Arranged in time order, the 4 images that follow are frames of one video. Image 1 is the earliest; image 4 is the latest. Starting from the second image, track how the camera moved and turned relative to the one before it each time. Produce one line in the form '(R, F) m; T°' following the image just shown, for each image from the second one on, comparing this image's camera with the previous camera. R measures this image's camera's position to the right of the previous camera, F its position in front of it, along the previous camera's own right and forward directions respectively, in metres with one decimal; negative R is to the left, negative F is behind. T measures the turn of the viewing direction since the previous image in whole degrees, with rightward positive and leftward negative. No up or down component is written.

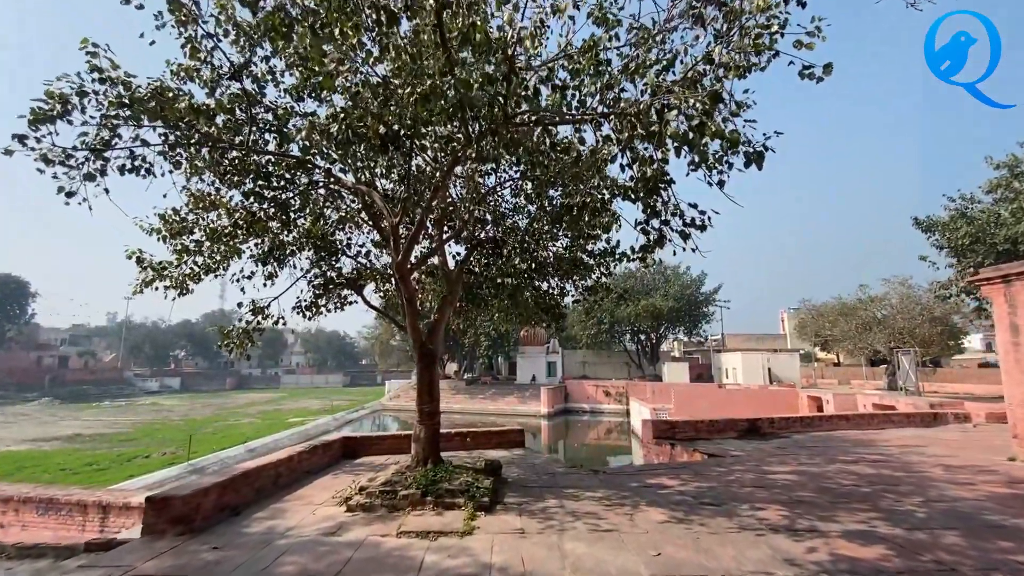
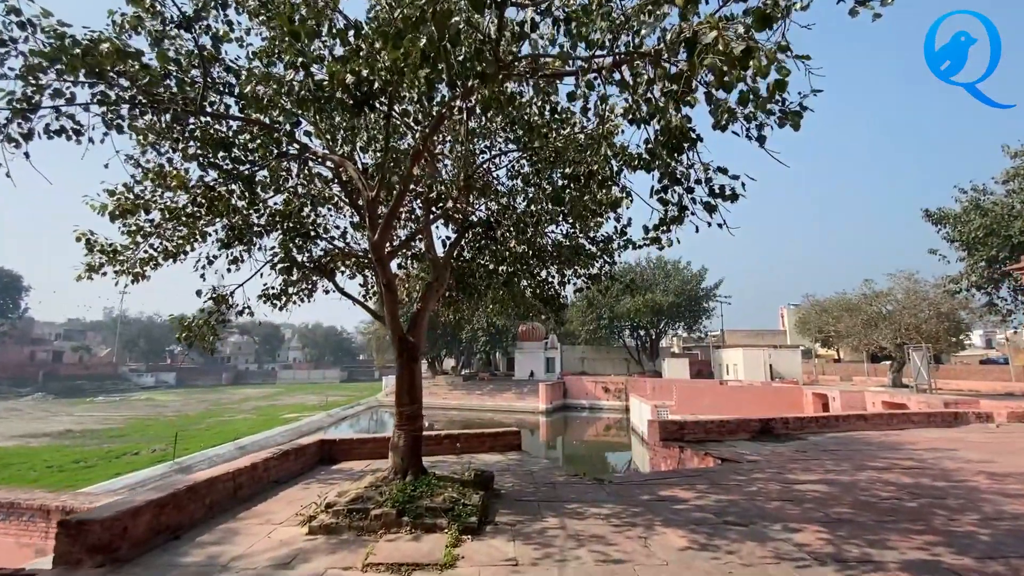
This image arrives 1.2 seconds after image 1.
(+0.1, +0.8) m; 0°
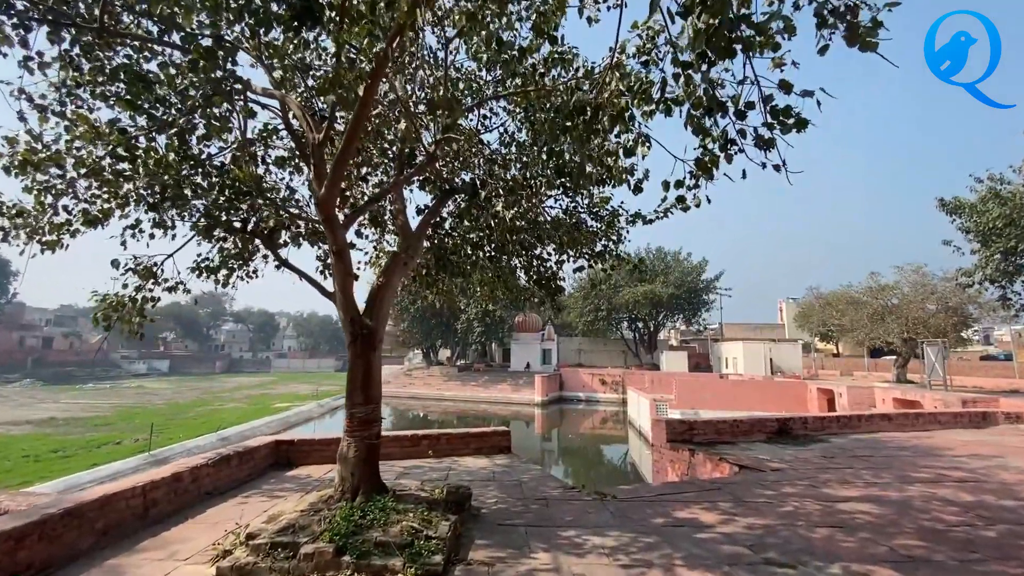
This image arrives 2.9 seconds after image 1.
(+0.1, +1.1) m; 0°
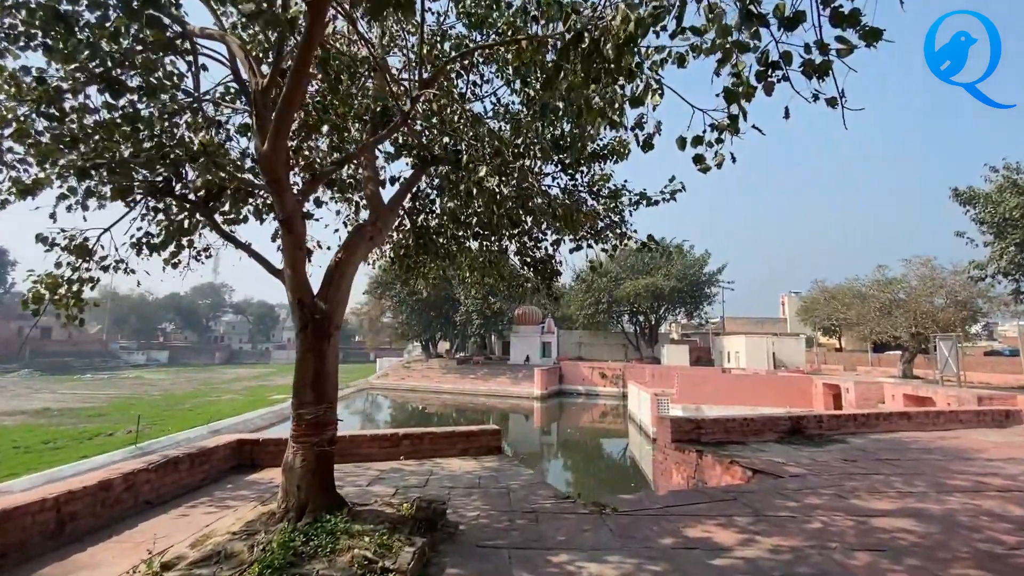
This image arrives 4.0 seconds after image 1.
(+0.1, +0.7) m; 0°
